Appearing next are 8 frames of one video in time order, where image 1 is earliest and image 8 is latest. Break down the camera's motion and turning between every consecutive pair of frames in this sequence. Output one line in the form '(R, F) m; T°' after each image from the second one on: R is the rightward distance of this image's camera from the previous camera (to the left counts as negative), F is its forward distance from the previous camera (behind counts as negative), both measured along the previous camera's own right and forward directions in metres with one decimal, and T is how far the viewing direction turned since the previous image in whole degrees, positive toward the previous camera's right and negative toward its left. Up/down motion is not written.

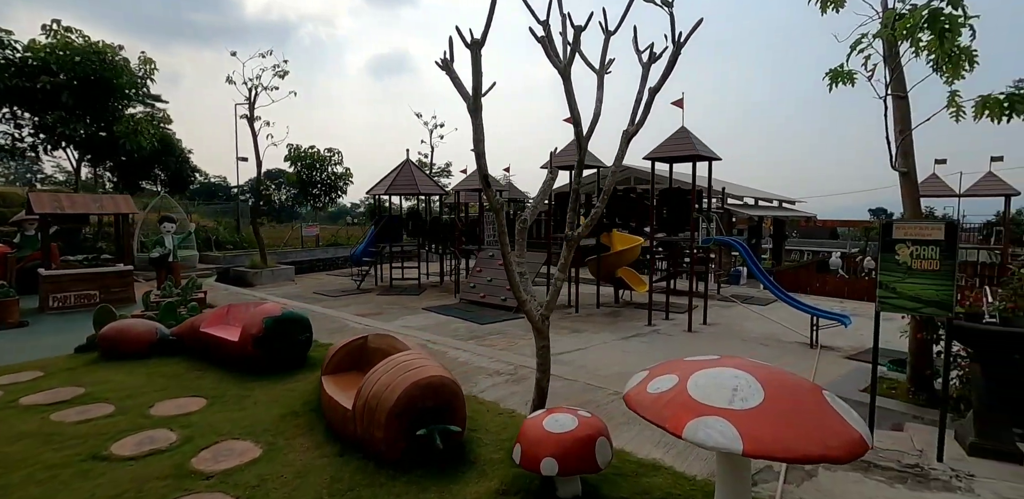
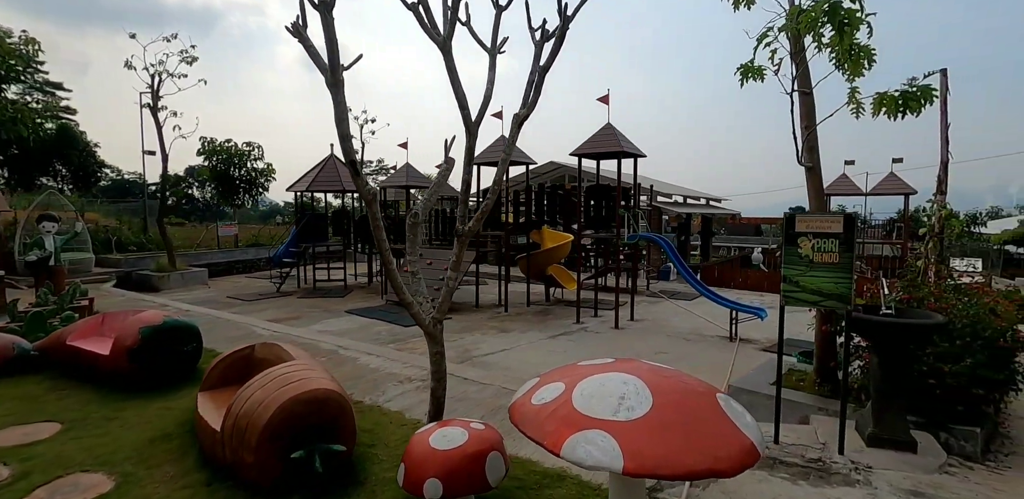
(+0.3, +0.2) m; +6°
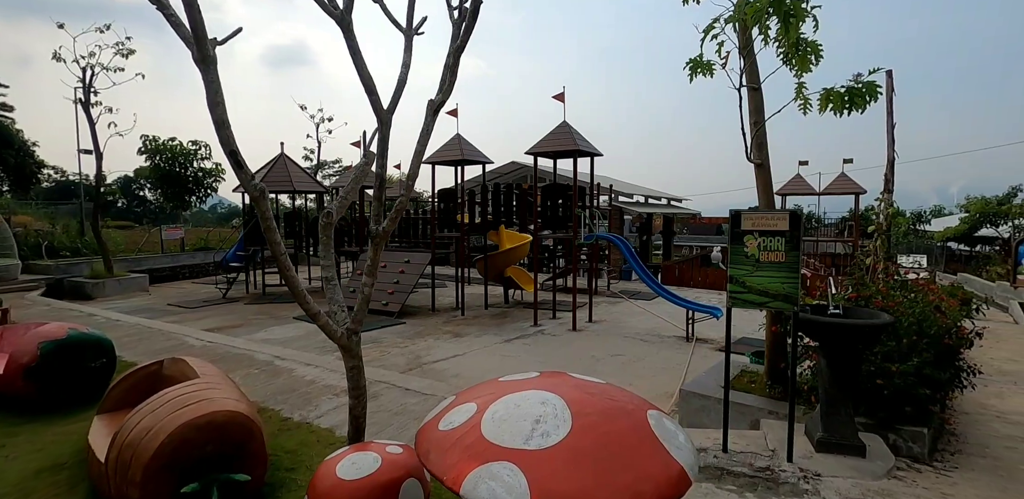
(+0.2, +0.2) m; +4°
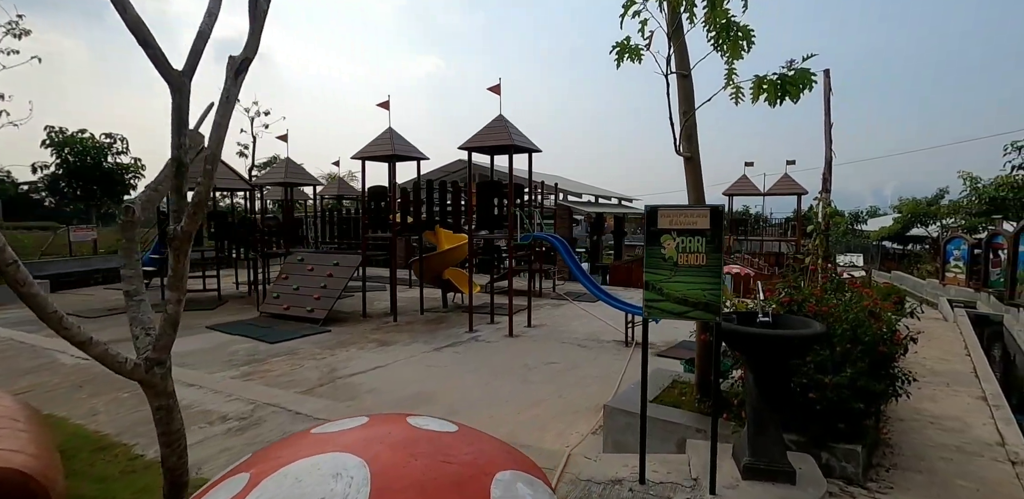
(+0.4, +0.4) m; +4°
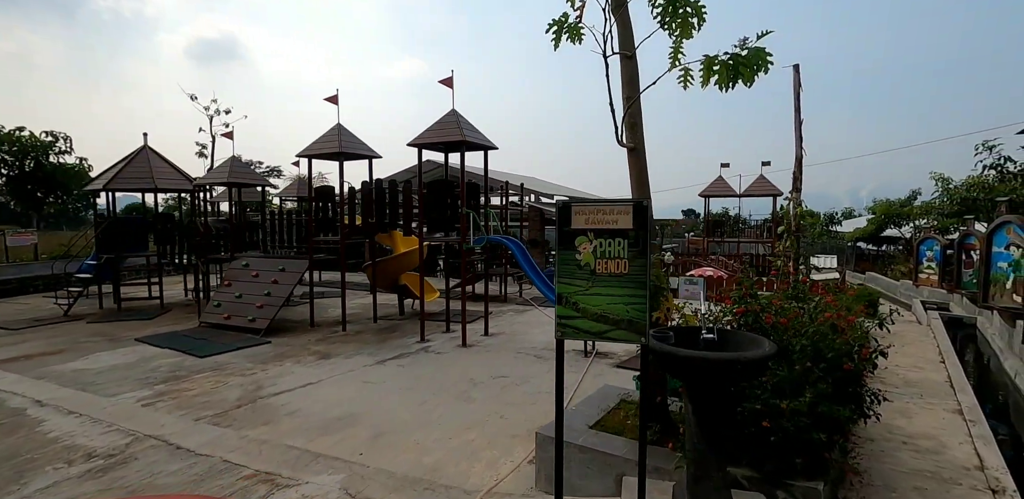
(+0.4, +0.5) m; +2°
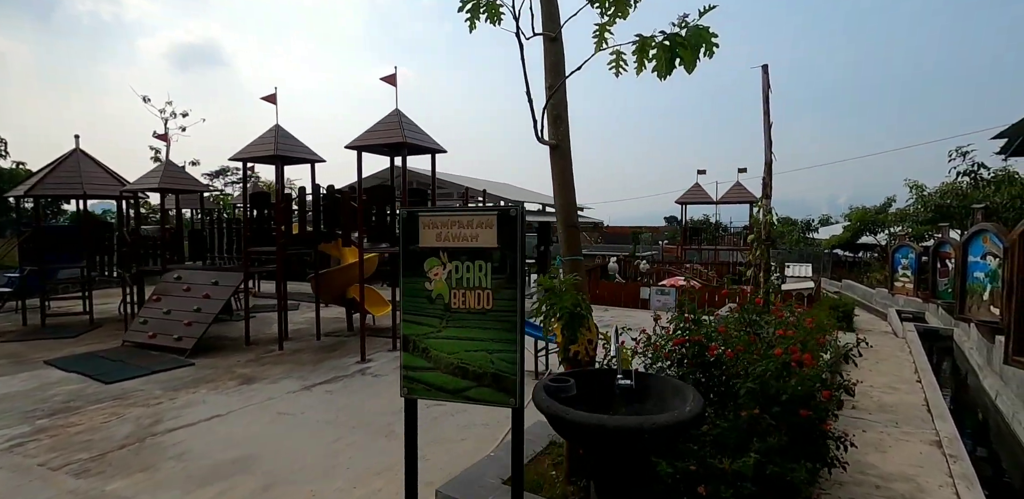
(+0.5, +0.5) m; +2°
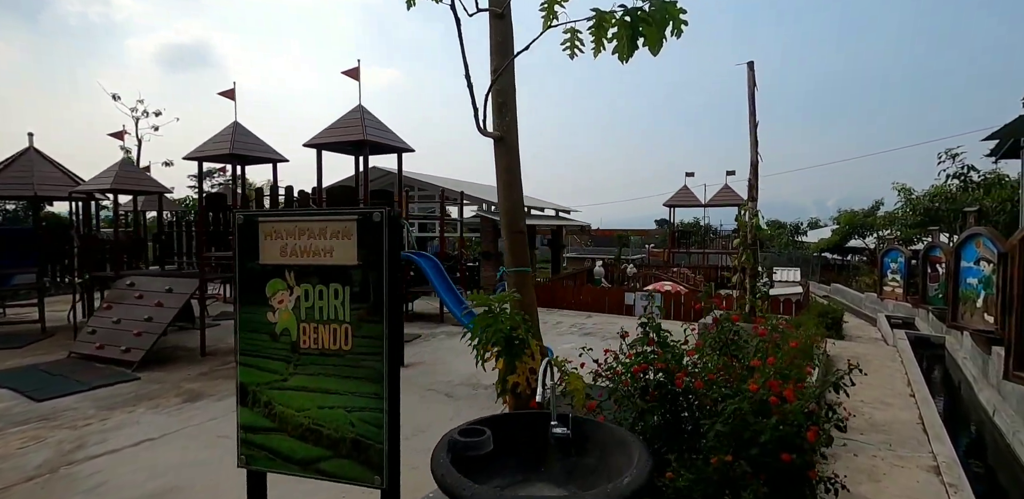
(+0.2, +0.4) m; +1°
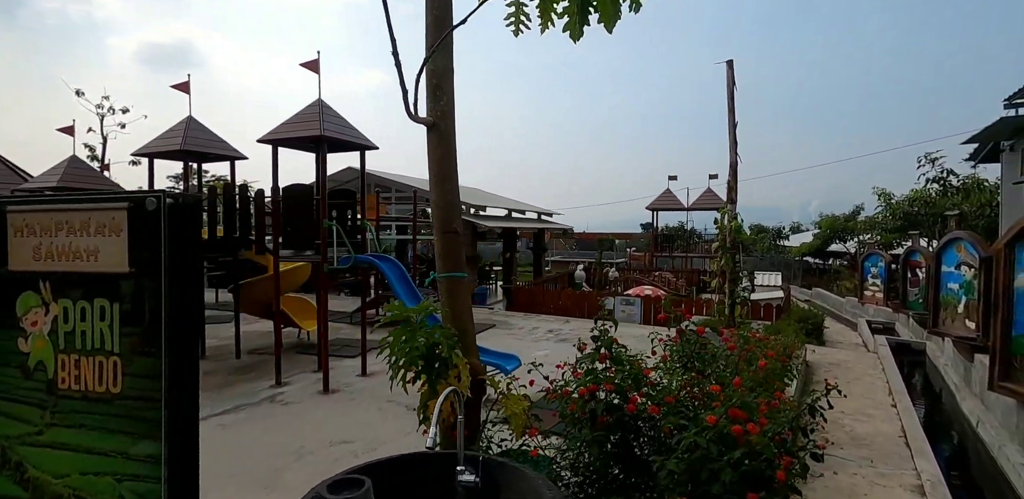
(+0.2, +0.3) m; +1°
